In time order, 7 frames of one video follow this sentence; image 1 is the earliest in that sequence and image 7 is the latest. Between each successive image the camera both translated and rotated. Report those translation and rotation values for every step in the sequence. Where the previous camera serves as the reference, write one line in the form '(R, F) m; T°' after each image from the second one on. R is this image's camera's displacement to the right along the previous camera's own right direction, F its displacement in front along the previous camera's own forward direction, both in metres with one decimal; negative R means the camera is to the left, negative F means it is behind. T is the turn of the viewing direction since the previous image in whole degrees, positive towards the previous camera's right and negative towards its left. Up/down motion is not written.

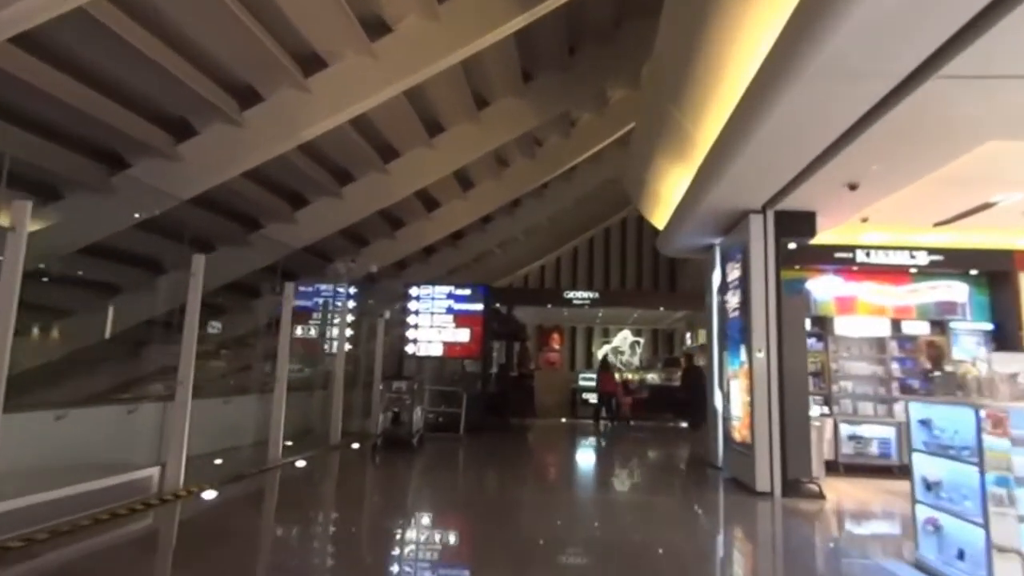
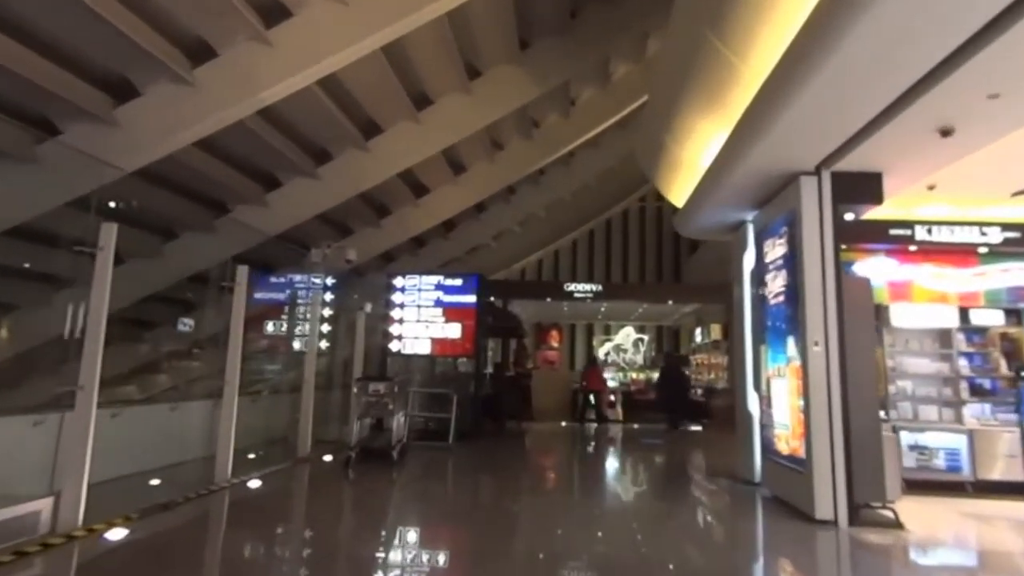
(0.0, +1.0) m; 0°
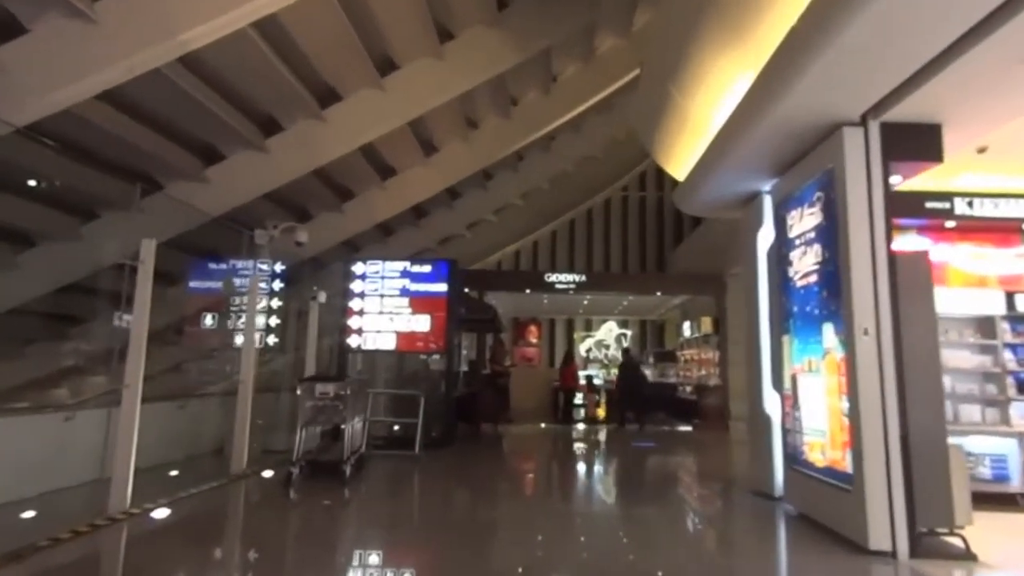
(0.0, +0.8) m; +2°
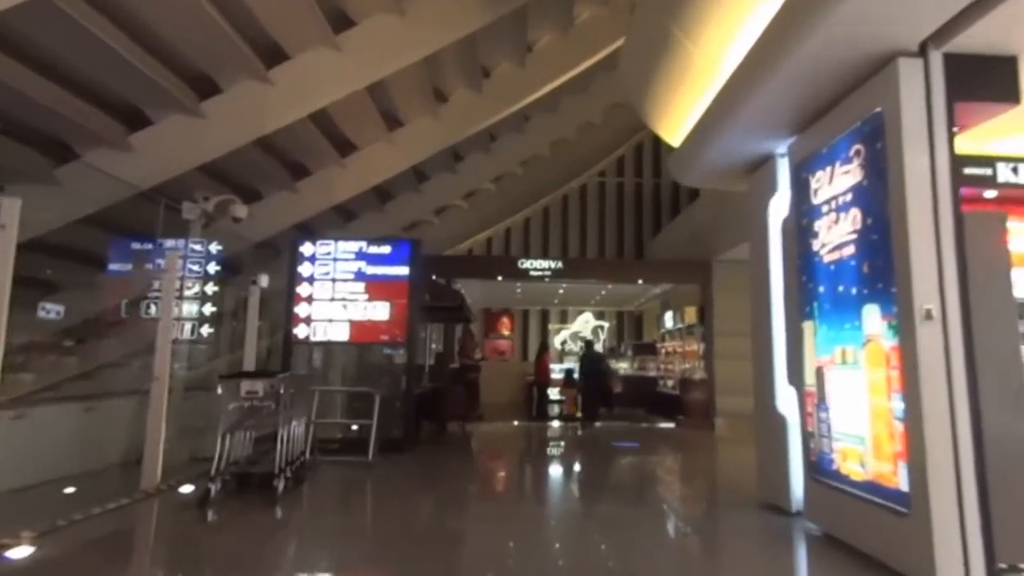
(0.0, +0.7) m; +2°
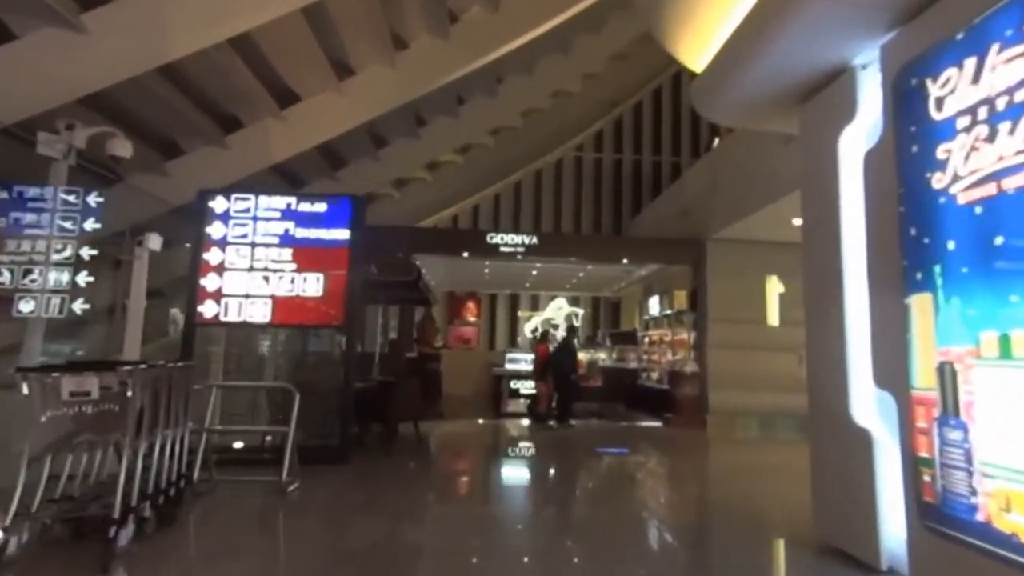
(0.0, +1.2) m; +3°
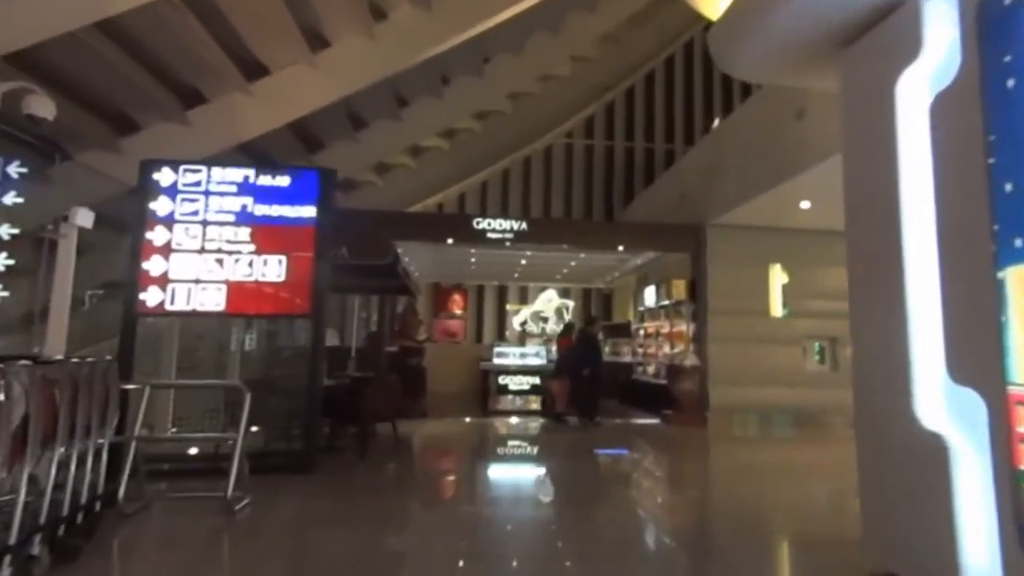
(0.0, +0.5) m; +1°
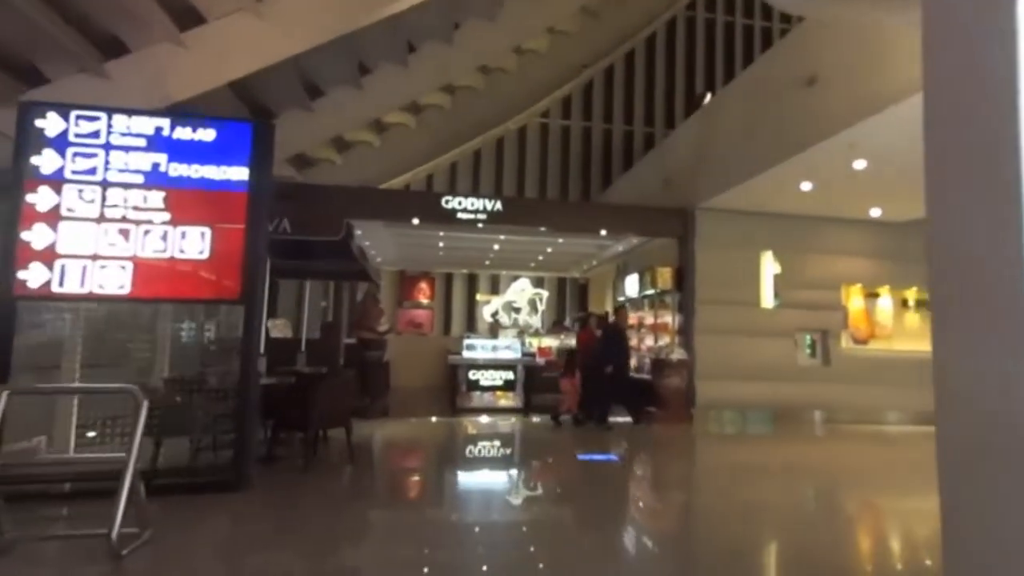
(0.0, +0.7) m; +3°
